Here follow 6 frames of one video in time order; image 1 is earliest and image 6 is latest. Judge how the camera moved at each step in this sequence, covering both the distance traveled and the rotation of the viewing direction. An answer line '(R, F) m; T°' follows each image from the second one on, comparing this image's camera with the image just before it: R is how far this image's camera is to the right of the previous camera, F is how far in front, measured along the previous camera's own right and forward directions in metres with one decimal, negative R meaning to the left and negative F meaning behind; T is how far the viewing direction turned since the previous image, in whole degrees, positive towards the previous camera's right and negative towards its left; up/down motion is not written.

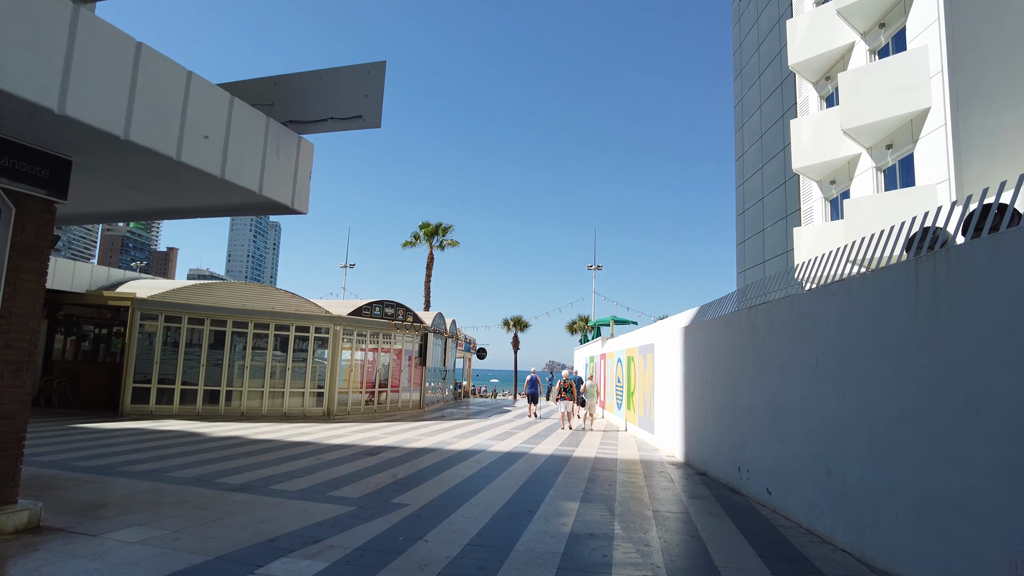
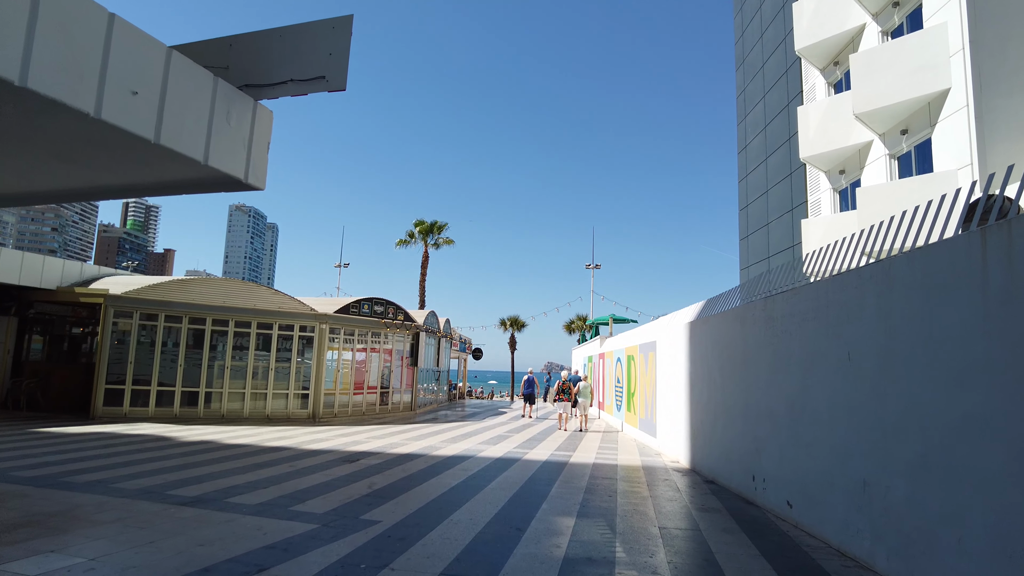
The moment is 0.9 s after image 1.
(+0.1, +0.8) m; 0°
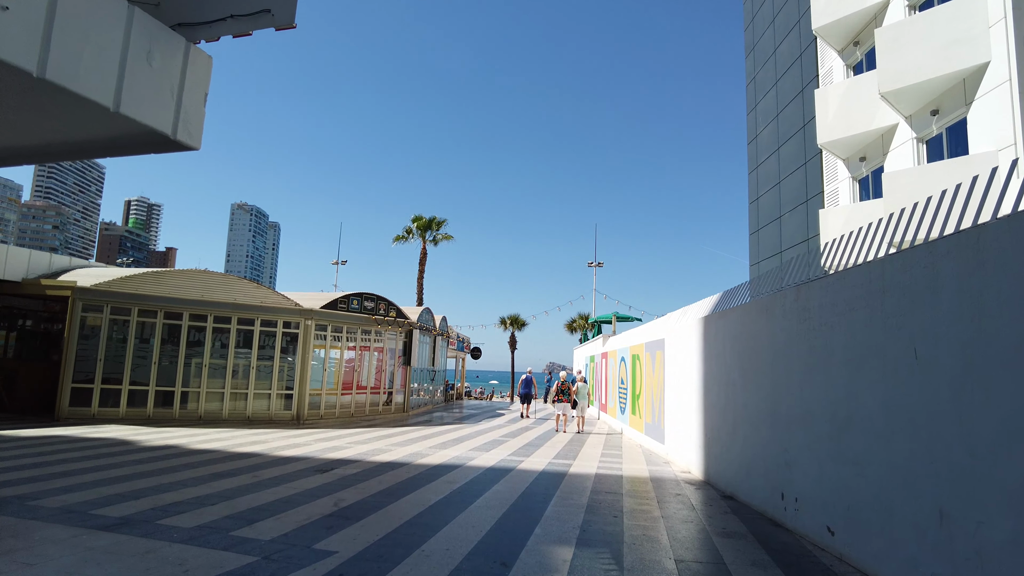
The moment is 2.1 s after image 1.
(+0.1, +1.0) m; 0°
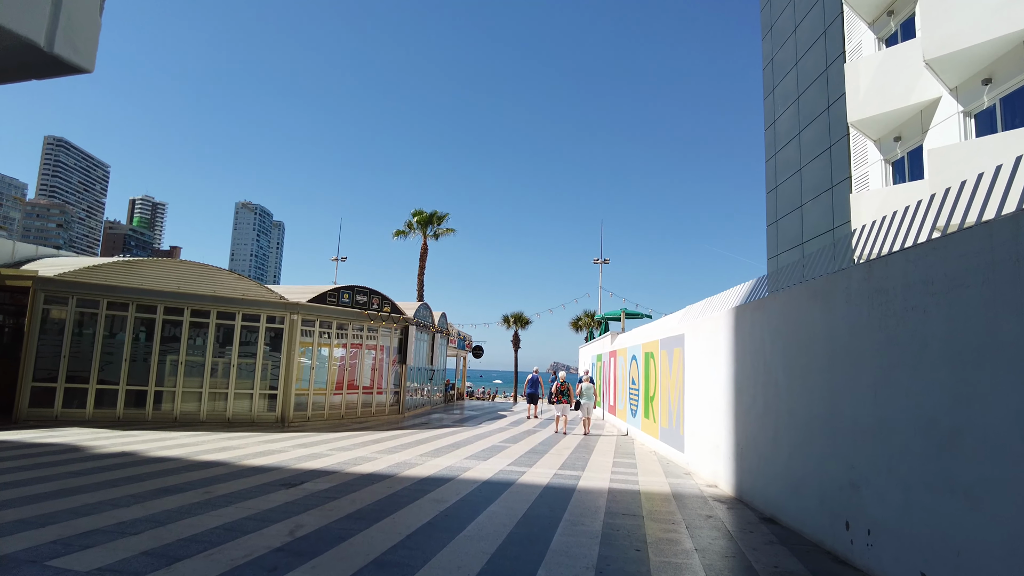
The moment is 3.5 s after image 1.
(+0.1, +1.3) m; 0°
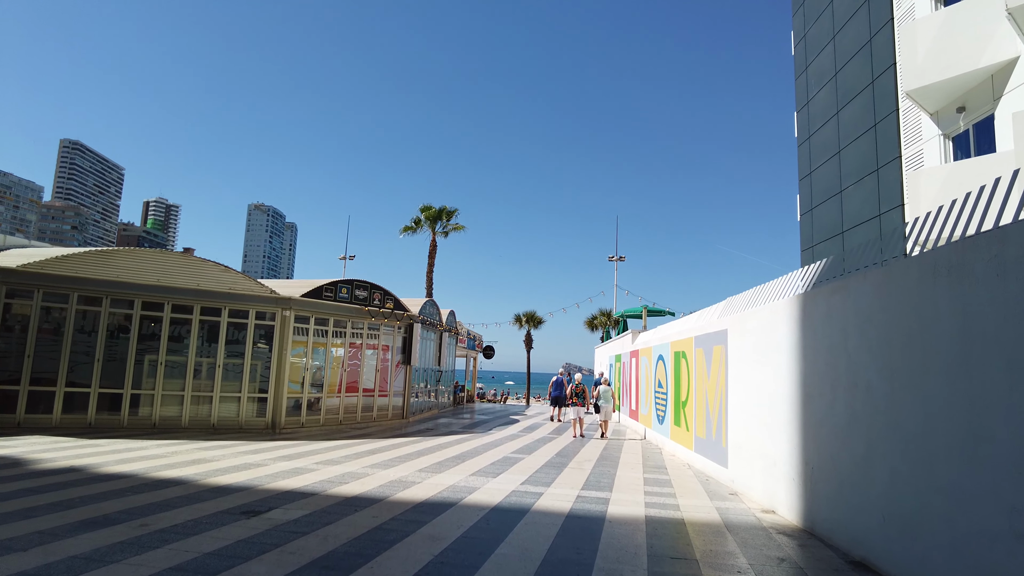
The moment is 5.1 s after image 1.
(0.0, +1.5) m; -1°
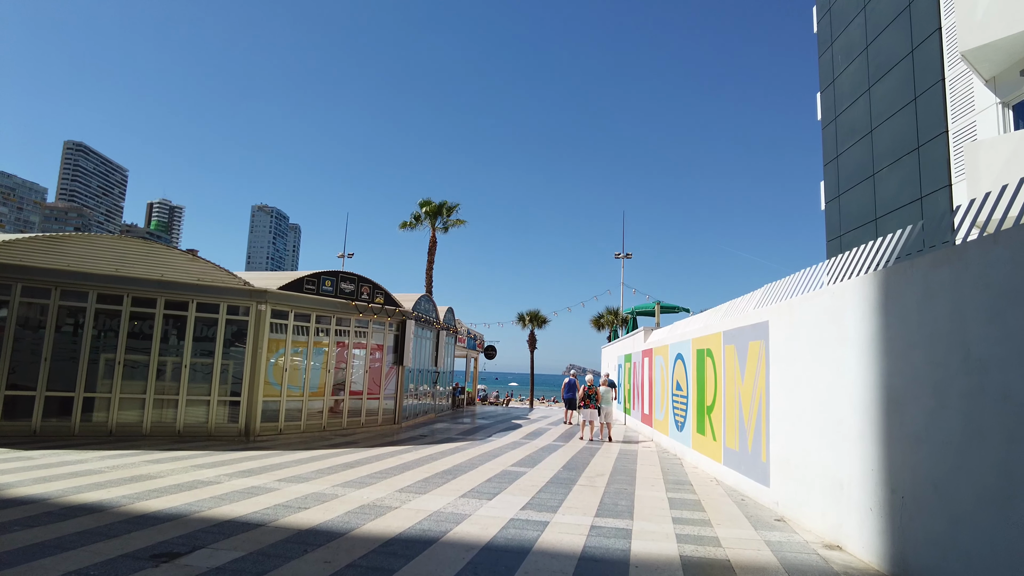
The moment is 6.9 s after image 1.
(+0.1, +1.5) m; 0°
